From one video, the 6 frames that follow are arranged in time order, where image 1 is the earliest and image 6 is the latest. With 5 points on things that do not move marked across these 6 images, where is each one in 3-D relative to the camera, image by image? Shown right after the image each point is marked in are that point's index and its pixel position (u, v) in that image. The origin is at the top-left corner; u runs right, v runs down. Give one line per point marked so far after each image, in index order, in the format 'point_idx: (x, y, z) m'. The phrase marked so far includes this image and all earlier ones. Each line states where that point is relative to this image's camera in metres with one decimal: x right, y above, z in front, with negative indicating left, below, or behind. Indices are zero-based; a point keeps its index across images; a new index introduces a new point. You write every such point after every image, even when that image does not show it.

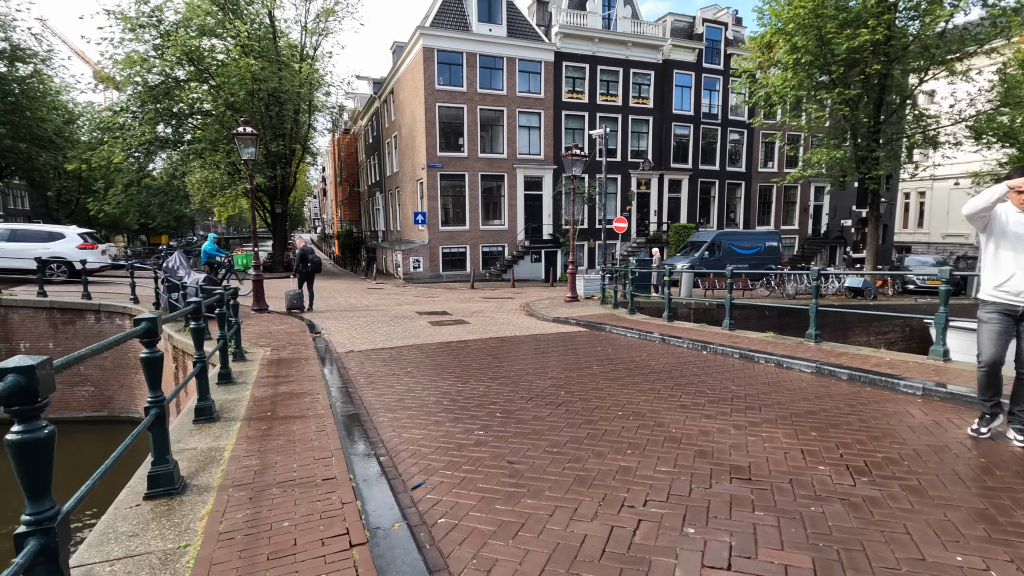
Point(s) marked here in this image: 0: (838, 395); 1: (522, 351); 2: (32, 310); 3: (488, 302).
0: (+2.7, -0.9, +4.4) m
1: (+0.1, -0.8, +7.1) m
2: (-10.4, -0.5, +11.6) m
3: (-0.6, -0.4, +14.1) m
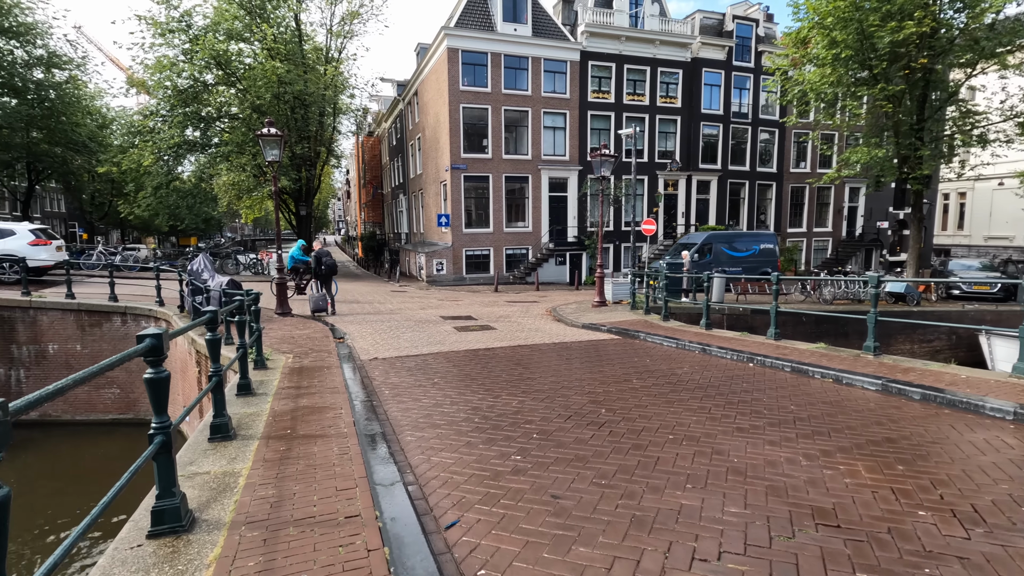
0: (+2.9, -1.0, +3.9) m
1: (+0.5, -0.9, +6.7) m
2: (-9.8, -0.5, +11.6) m
3: (0.0, -0.5, +13.8) m
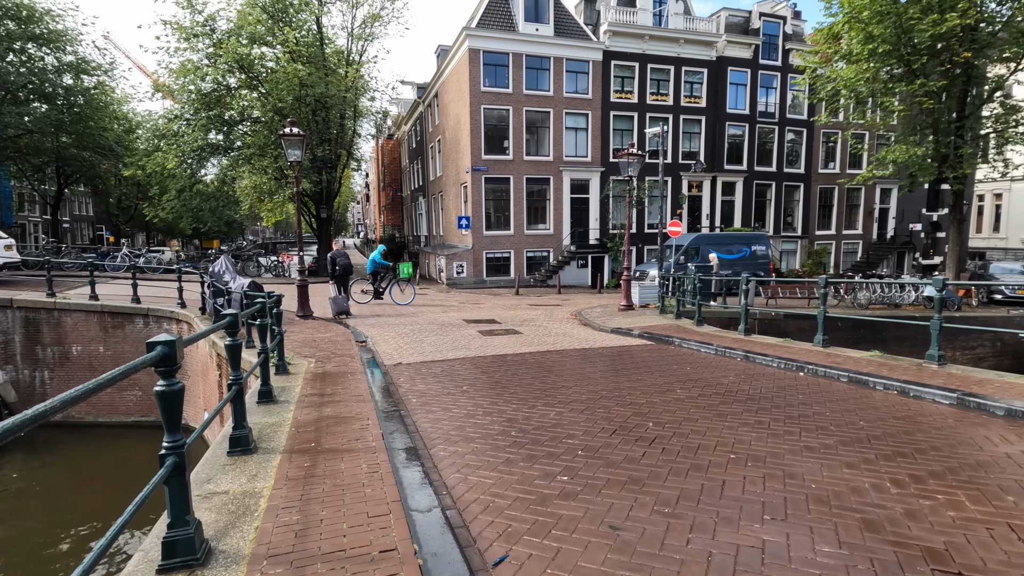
0: (+3.2, -1.0, +3.5) m
1: (+0.9, -0.9, +6.4) m
2: (-9.3, -0.6, +11.6) m
3: (+0.6, -0.5, +13.4) m
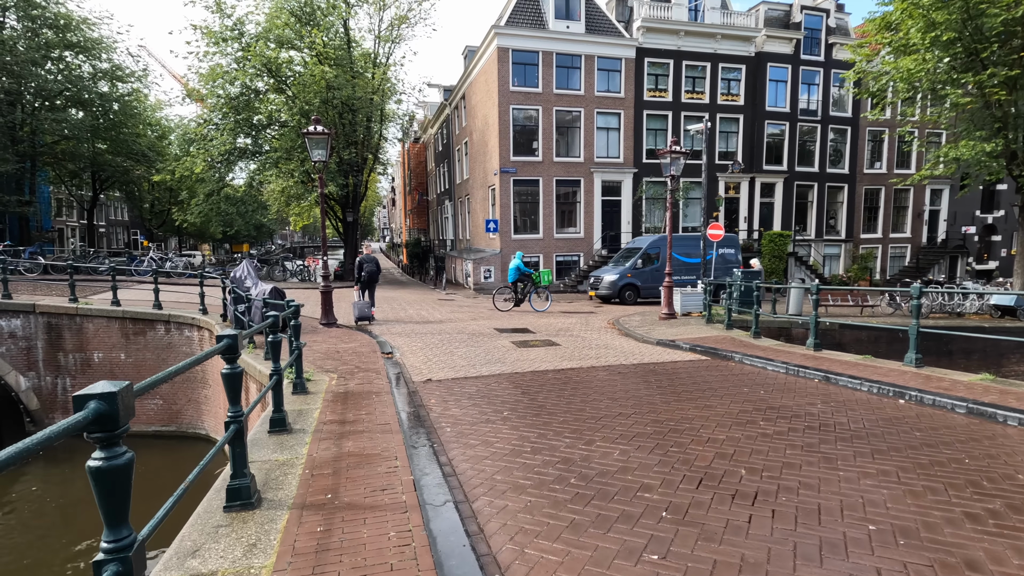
0: (+3.5, -1.1, +2.6) m
1: (+1.3, -1.0, +5.6) m
2: (-8.6, -0.7, +11.3) m
3: (+1.4, -0.7, +12.7) m
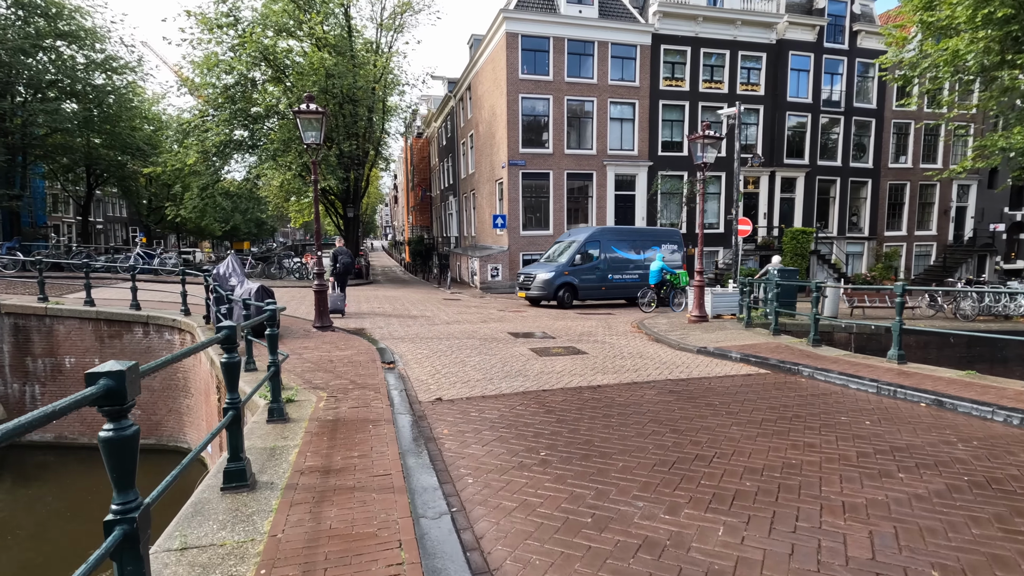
0: (+3.8, -1.1, +1.5) m
1: (+1.6, -1.0, +4.5) m
2: (-8.3, -0.6, +10.2) m
3: (+1.7, -0.7, +11.6) m
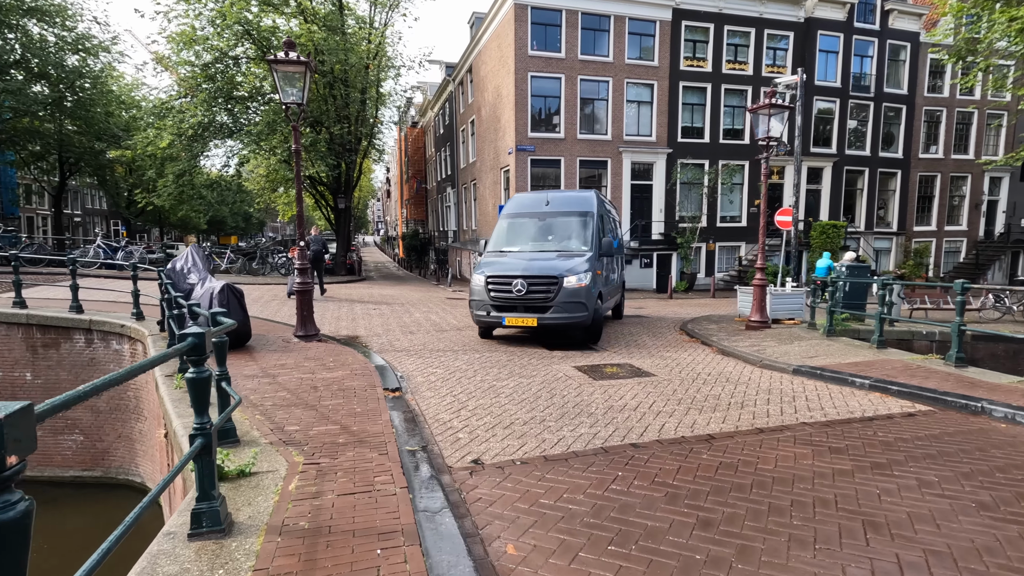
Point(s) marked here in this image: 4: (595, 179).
0: (+4.3, -1.1, -0.2) m
1: (+2.1, -1.1, +2.7) m
2: (-7.9, -0.6, +8.3) m
3: (+2.1, -0.7, +9.8) m
4: (+3.0, +4.0, +19.5) m
